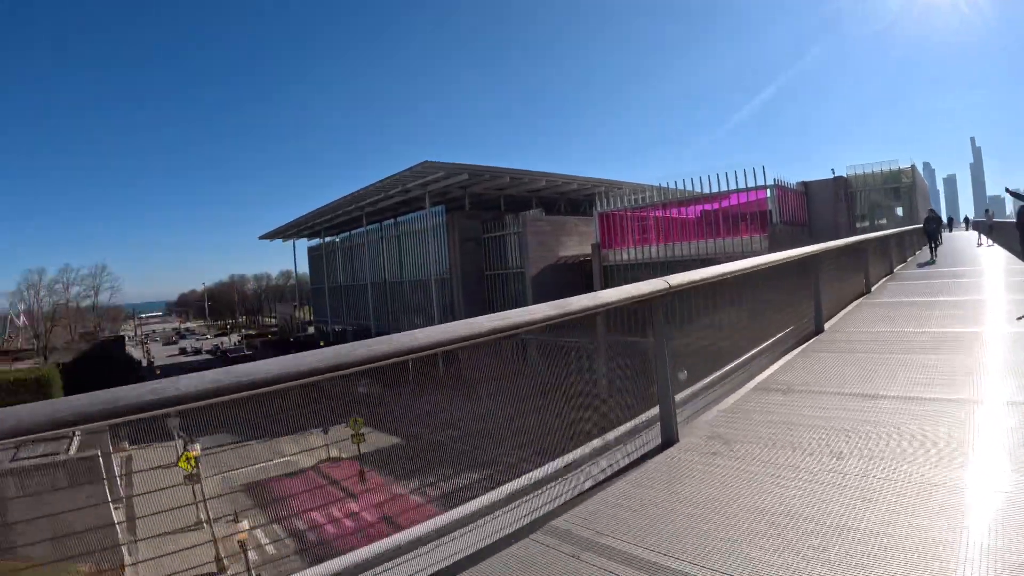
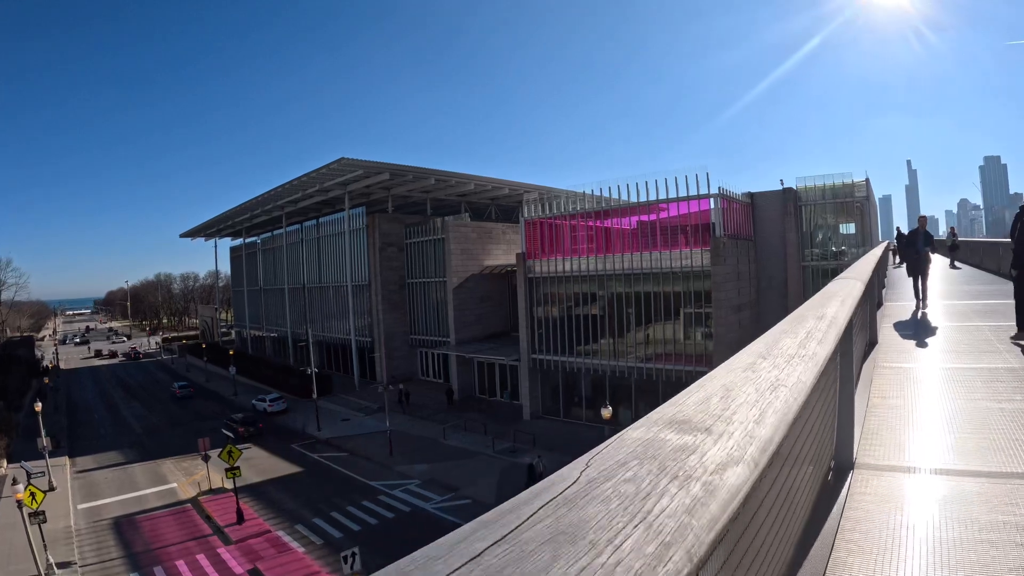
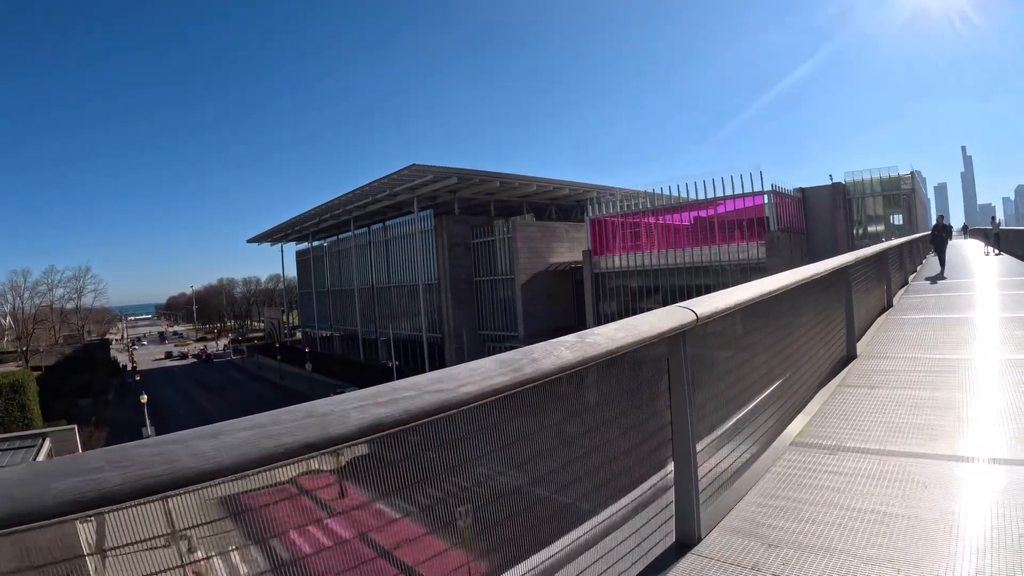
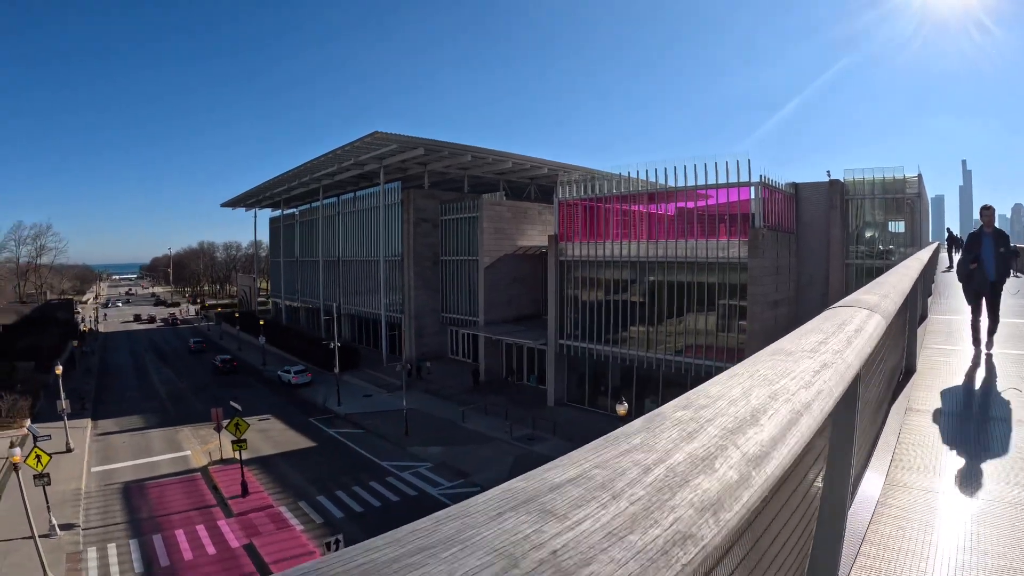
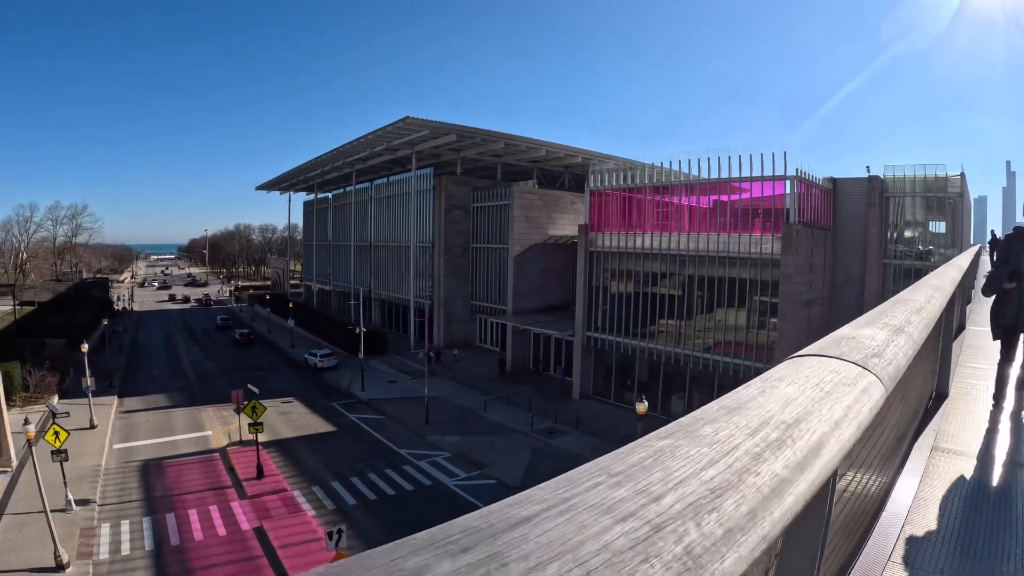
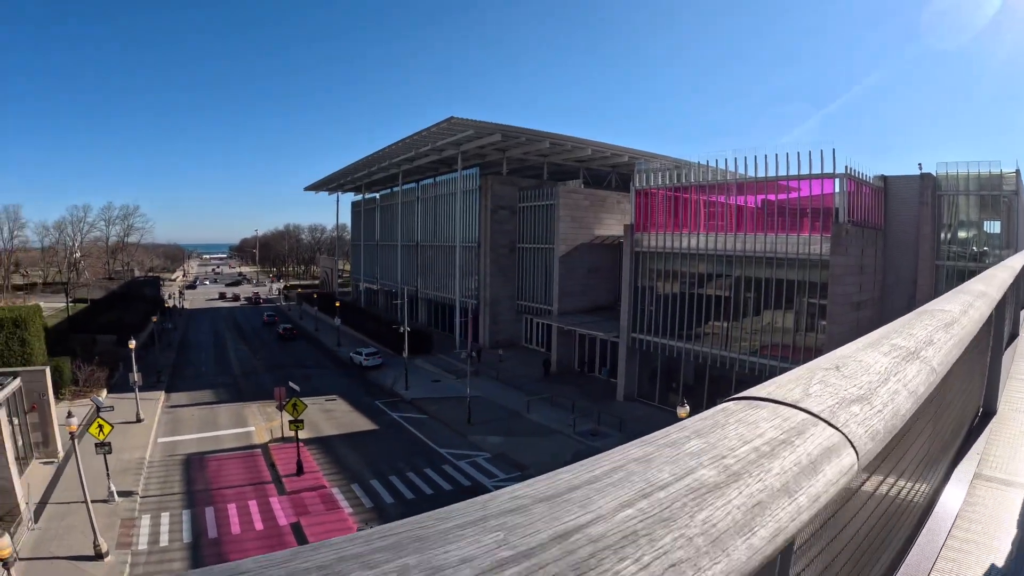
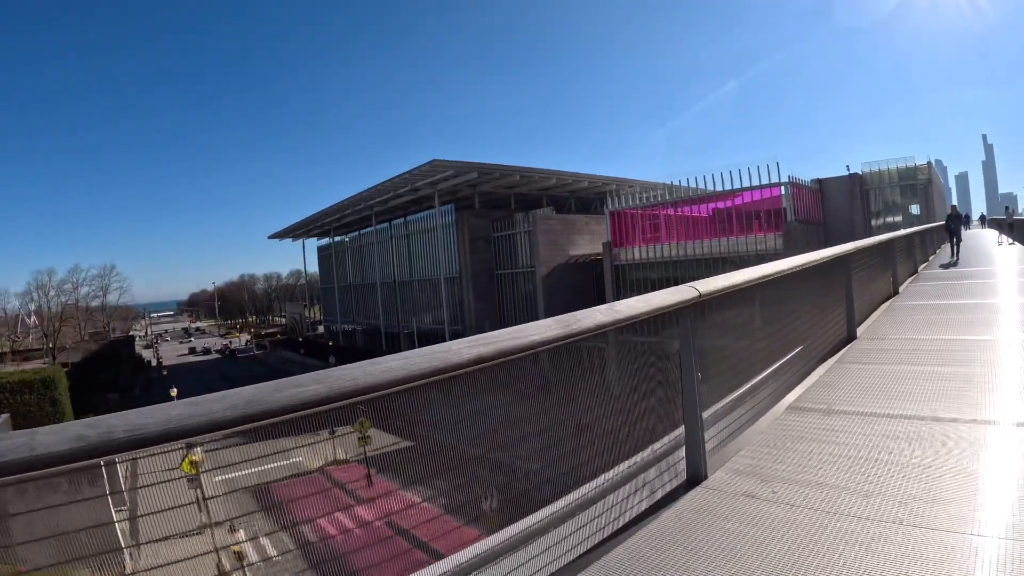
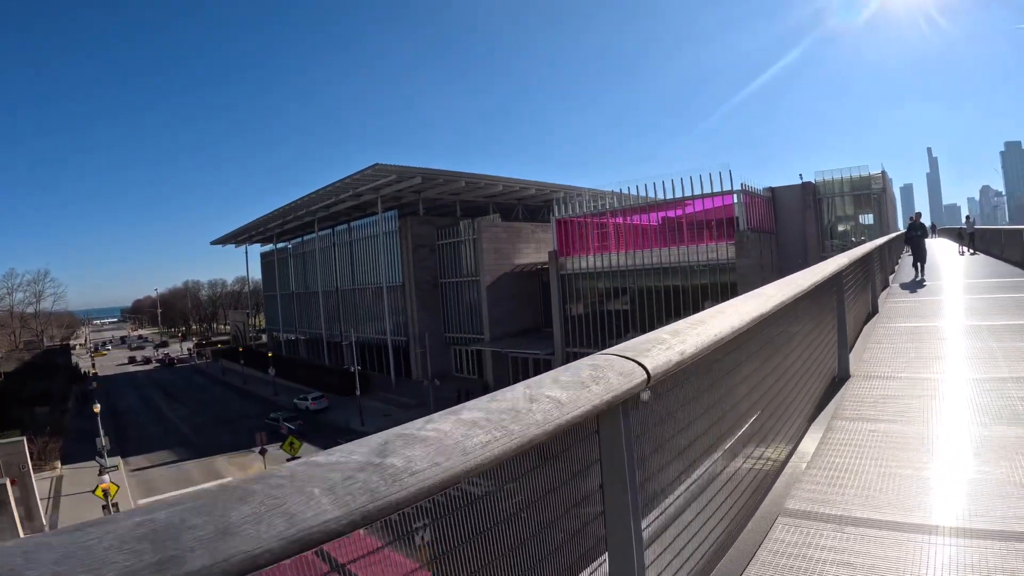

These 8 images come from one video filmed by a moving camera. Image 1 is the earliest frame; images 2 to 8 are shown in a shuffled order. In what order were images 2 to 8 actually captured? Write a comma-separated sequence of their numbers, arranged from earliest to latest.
7, 3, 8, 2, 4, 5, 6
